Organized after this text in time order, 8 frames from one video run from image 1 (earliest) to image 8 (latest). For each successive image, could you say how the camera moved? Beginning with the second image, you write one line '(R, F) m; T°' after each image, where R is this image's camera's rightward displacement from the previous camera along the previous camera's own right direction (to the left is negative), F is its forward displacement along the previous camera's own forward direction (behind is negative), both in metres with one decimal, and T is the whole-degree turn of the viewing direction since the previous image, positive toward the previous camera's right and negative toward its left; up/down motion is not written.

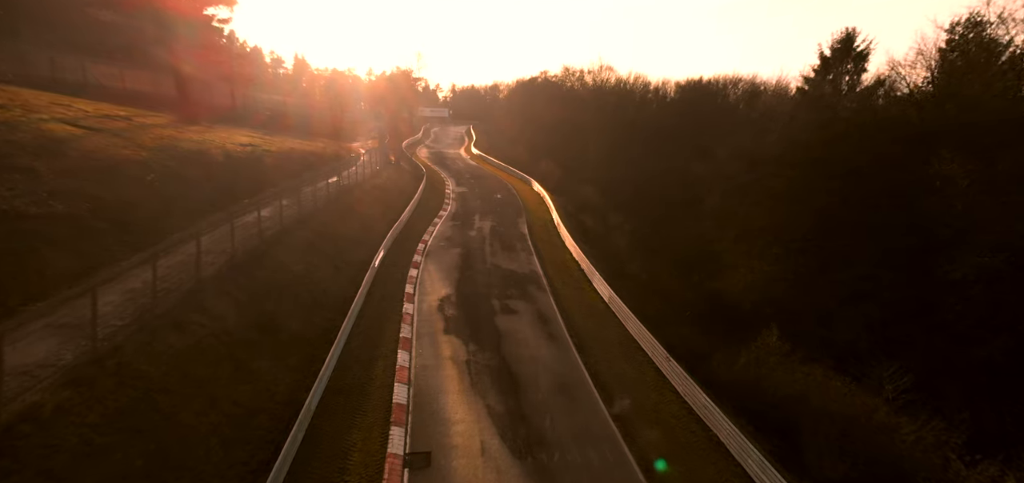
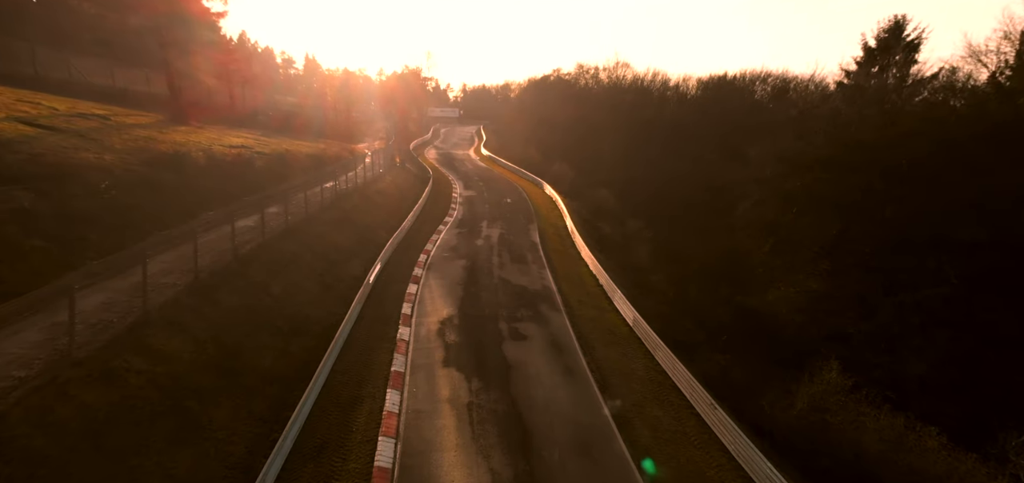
(0.0, +2.7) m; -1°
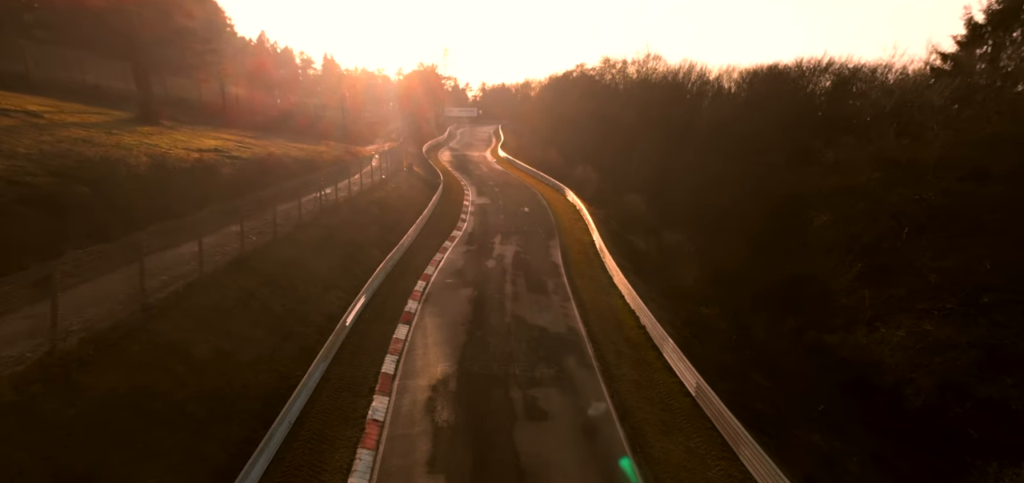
(+0.1, +5.2) m; -3°
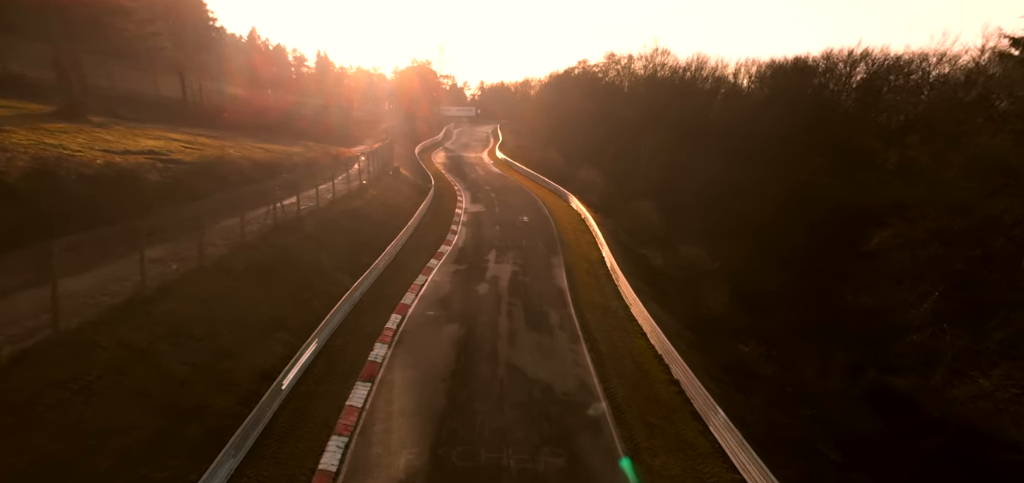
(+0.1, +4.5) m; 0°
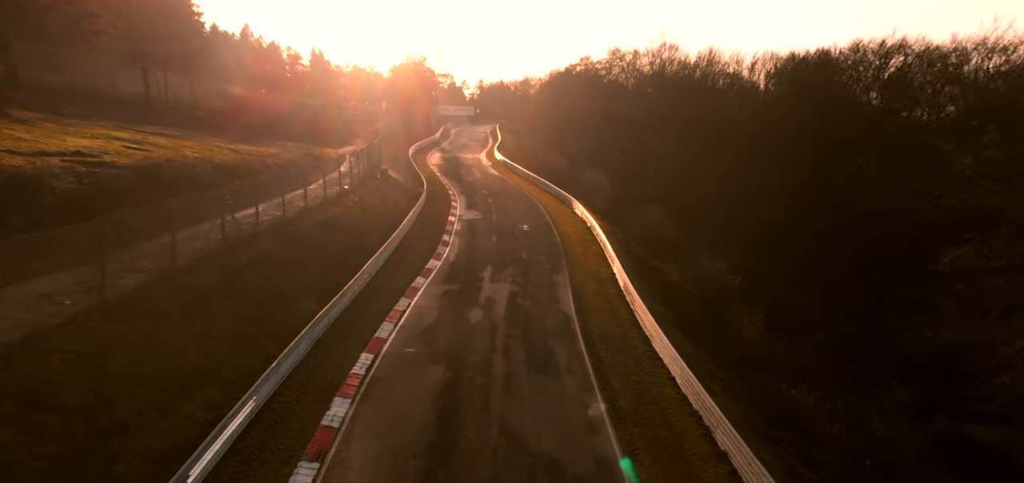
(+0.1, +3.5) m; 0°
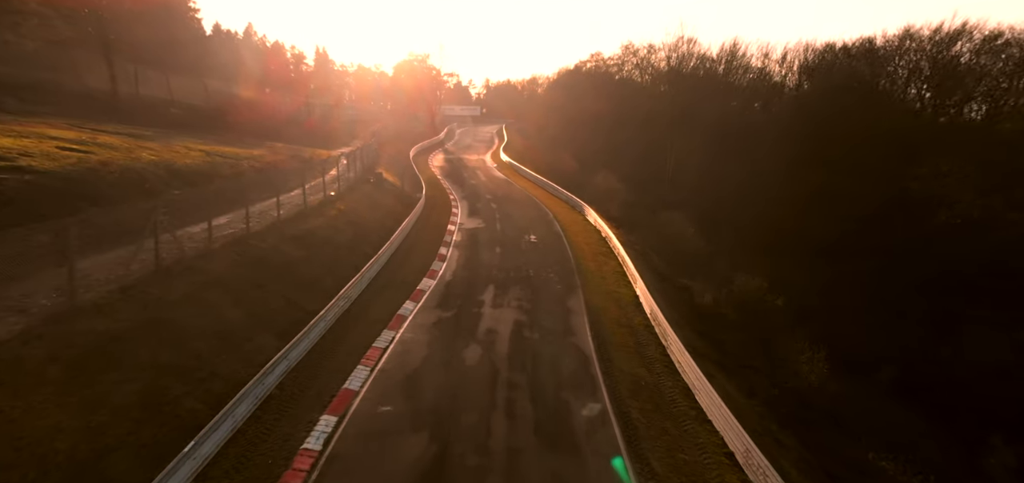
(0.0, +3.5) m; -1°
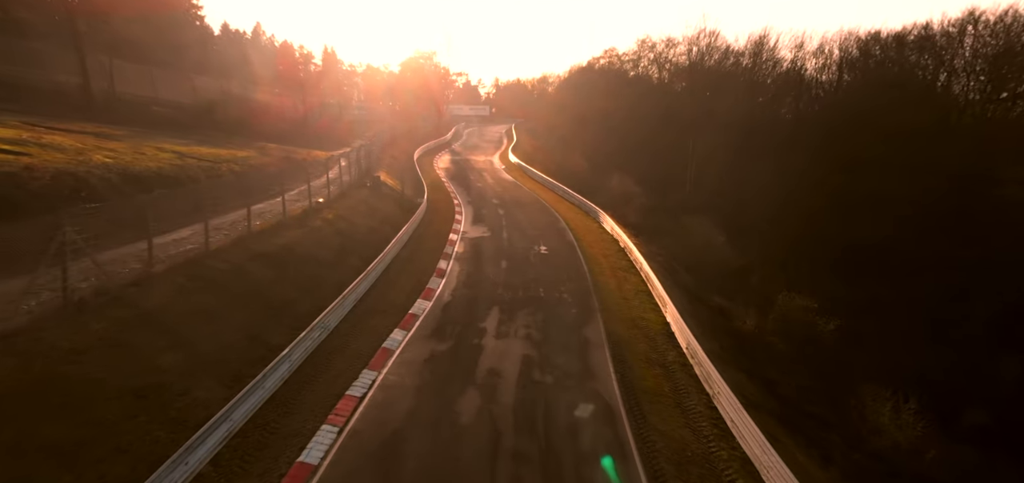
(+0.1, +3.1) m; -1°
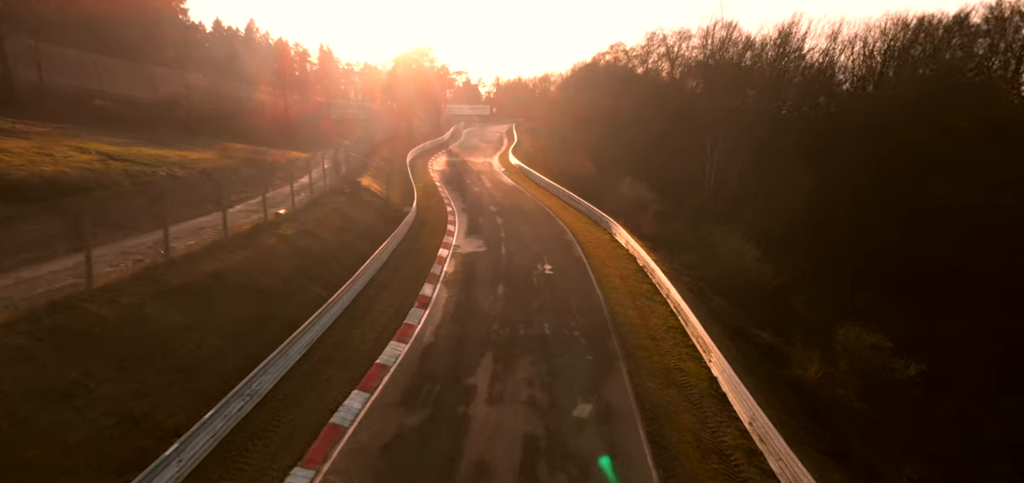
(+0.1, +4.3) m; 0°
